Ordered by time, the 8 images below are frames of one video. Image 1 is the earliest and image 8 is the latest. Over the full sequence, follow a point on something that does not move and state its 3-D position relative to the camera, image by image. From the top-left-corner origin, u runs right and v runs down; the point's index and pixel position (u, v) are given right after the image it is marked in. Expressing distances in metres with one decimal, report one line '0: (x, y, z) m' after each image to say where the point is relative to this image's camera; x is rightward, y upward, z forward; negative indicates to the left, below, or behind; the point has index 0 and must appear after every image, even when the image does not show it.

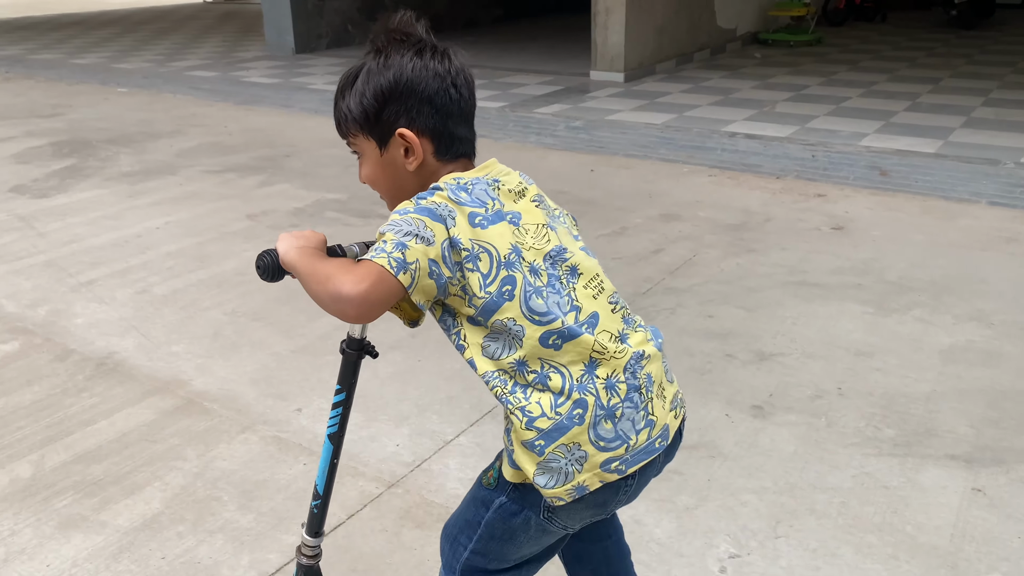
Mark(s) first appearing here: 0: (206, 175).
0: (-1.8, +0.6, +4.8) m
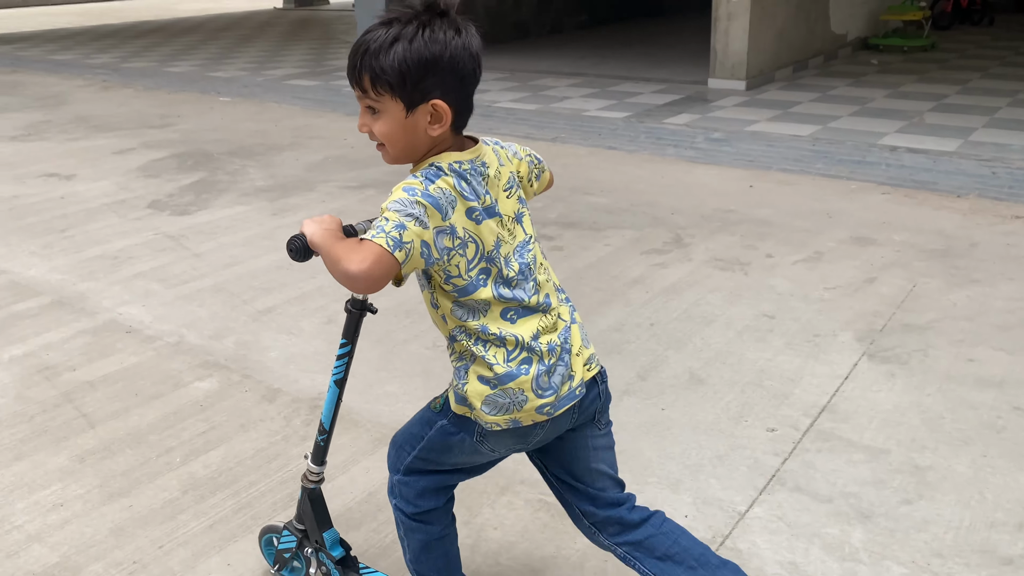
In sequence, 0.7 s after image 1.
0: (-0.9, +0.5, +4.6) m
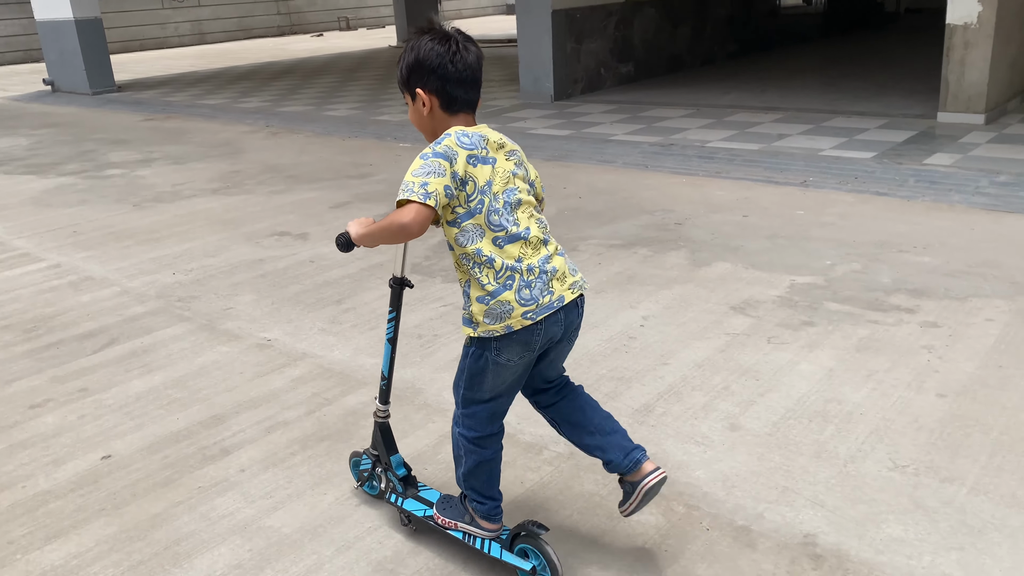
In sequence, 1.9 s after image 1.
0: (+0.5, +0.2, +4.2) m
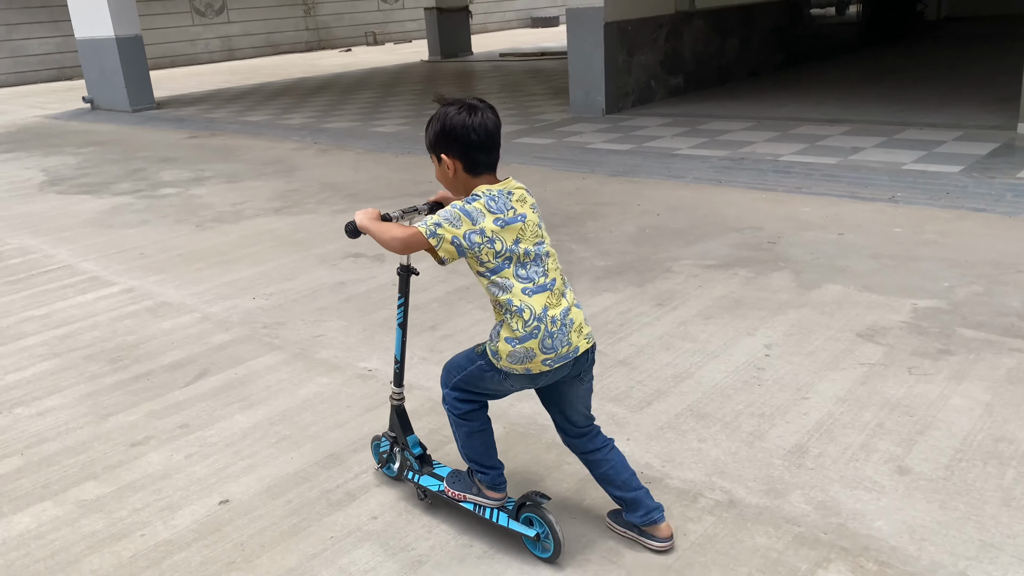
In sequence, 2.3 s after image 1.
0: (+1.0, +0.1, +4.0) m
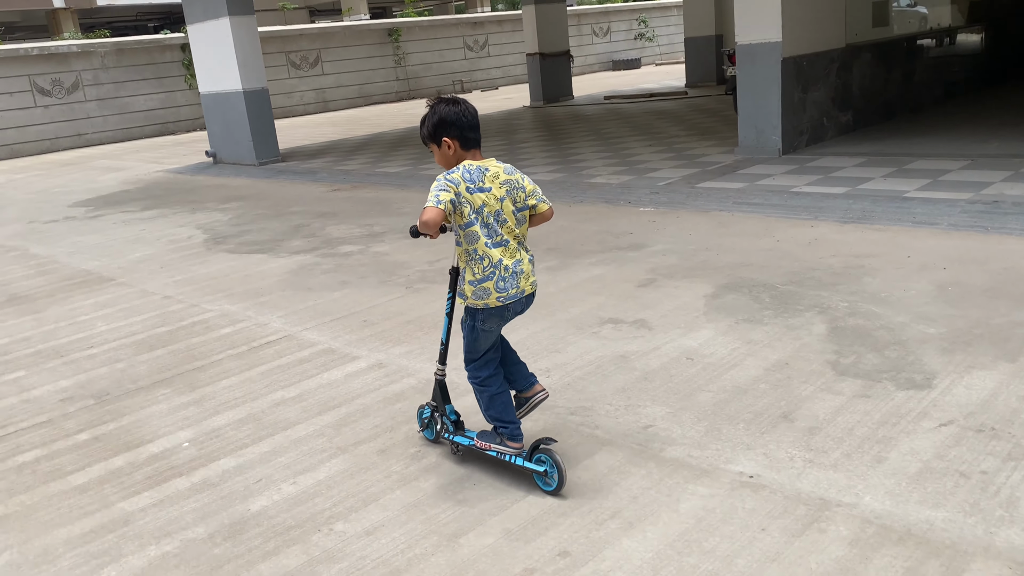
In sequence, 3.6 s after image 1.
0: (+2.3, -0.2, +3.3) m
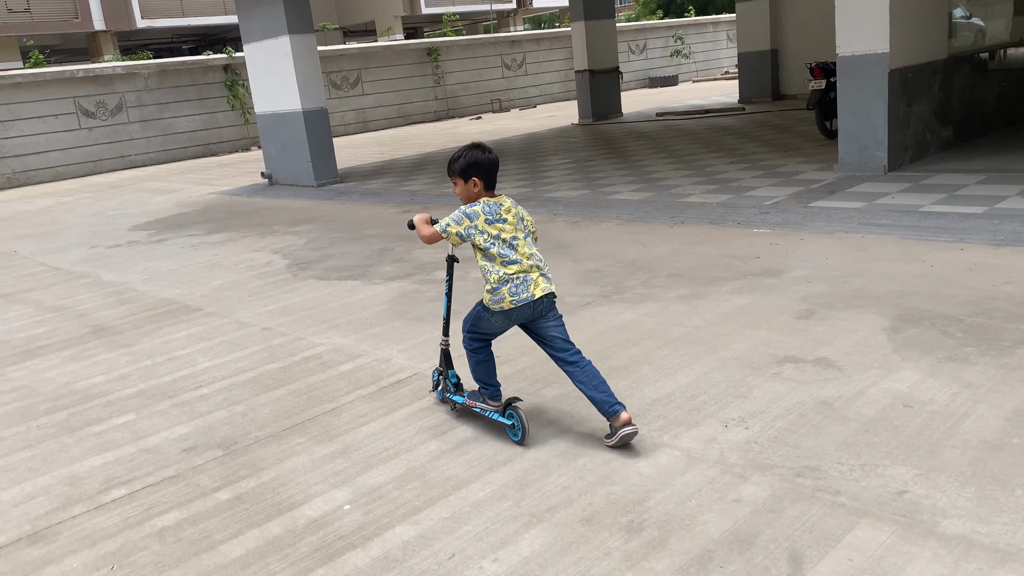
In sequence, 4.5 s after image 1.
0: (+3.0, -0.3, +2.8) m
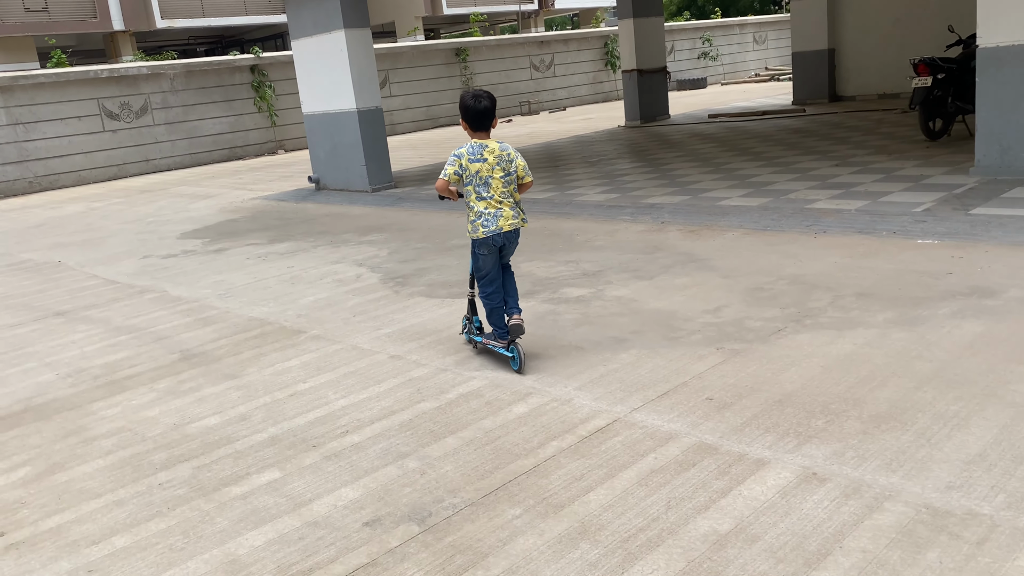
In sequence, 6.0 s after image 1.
0: (+3.9, -0.4, +2.1) m
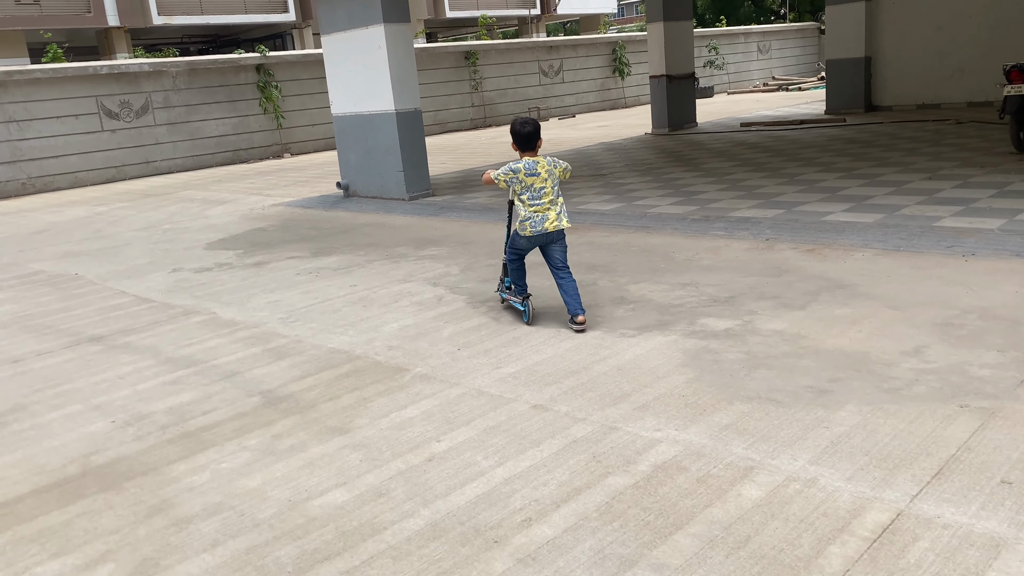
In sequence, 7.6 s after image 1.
0: (+4.7, -0.6, +1.4) m
